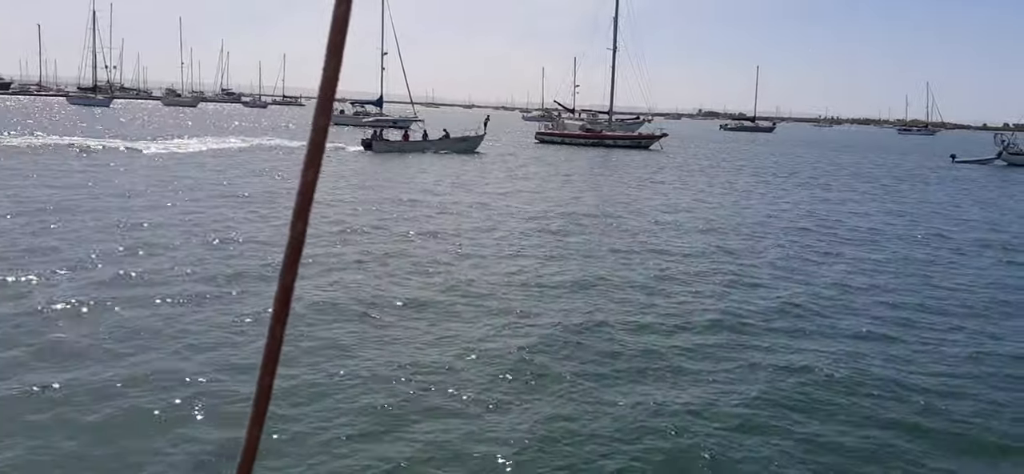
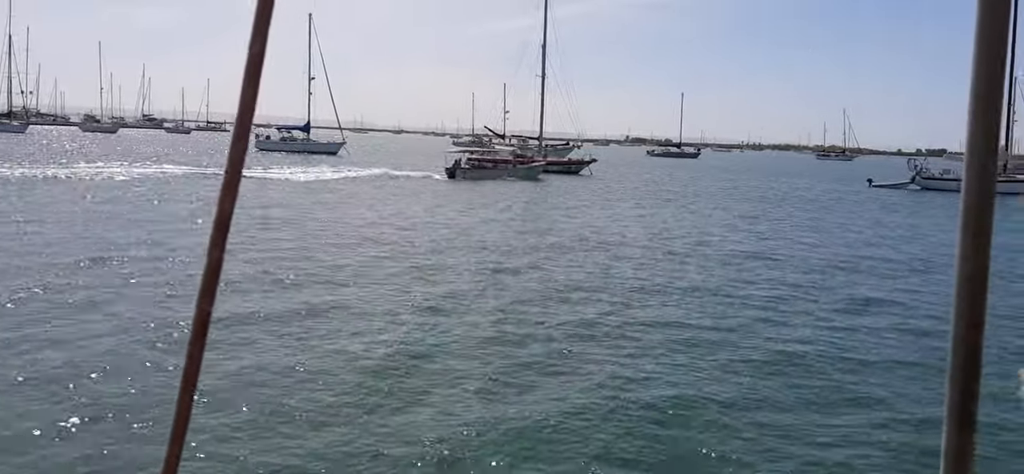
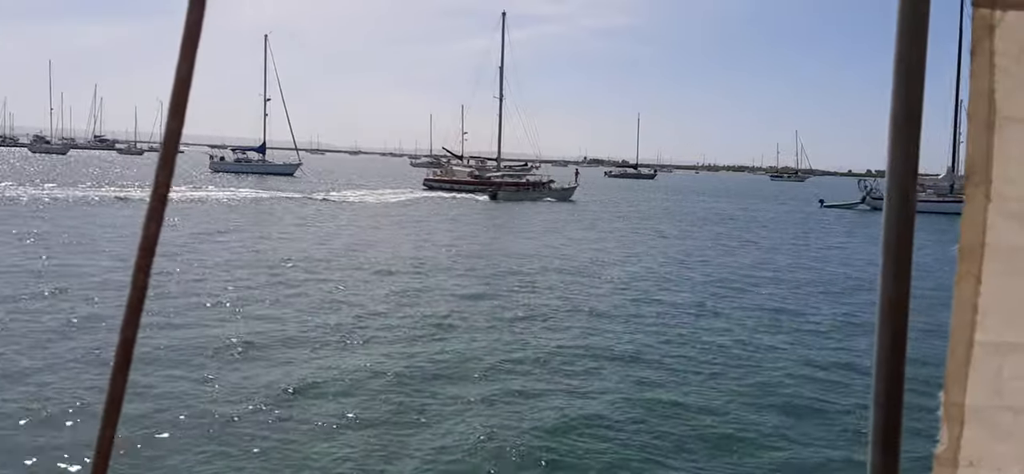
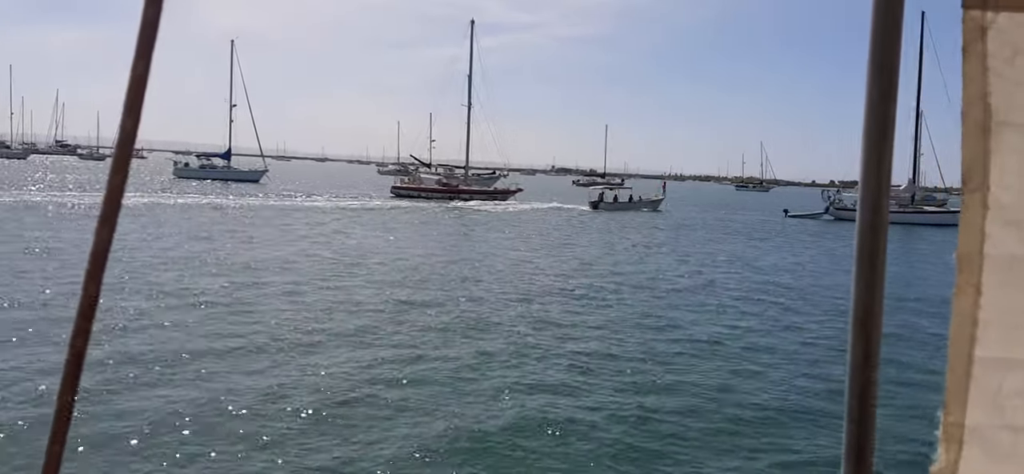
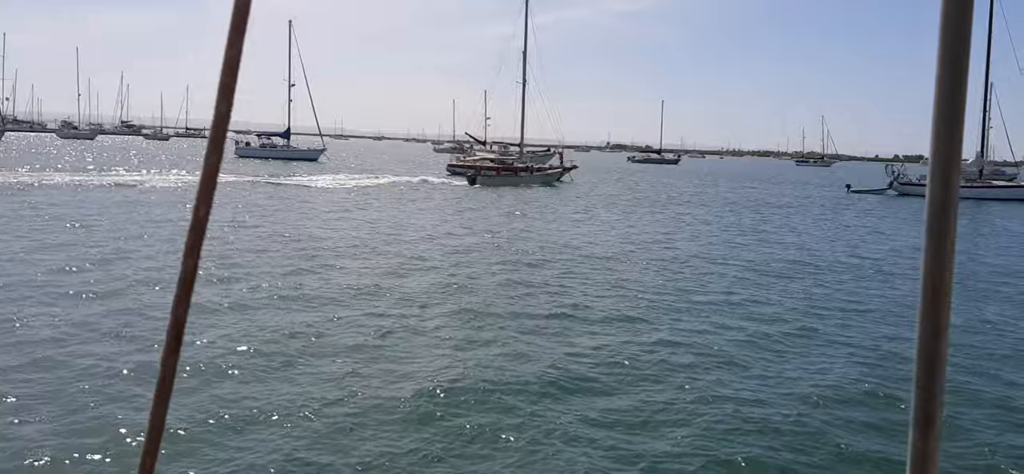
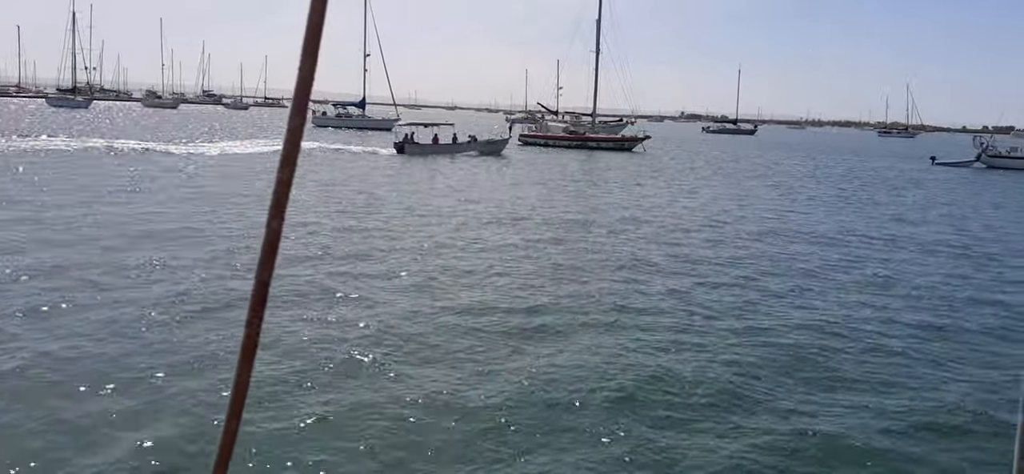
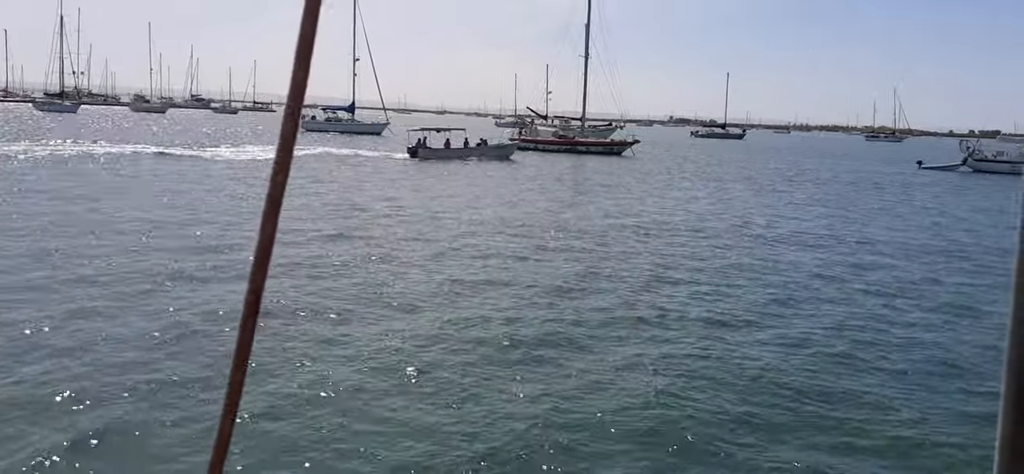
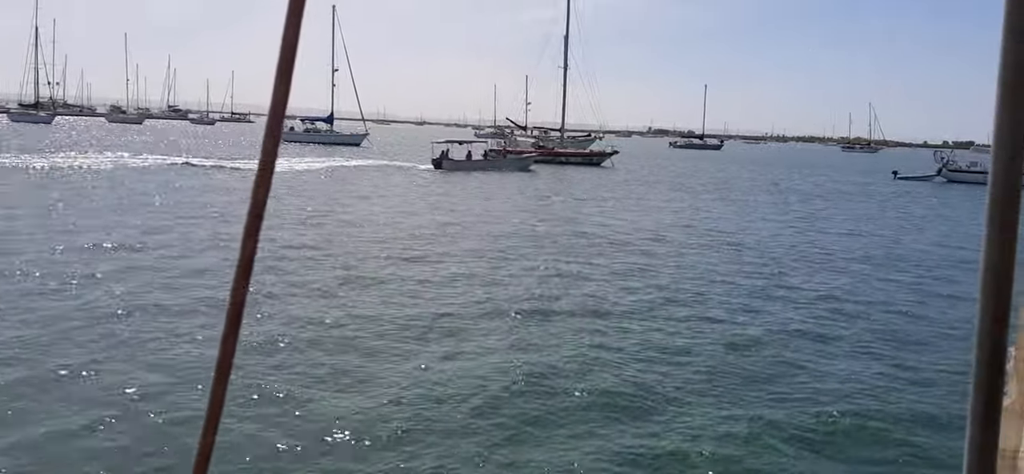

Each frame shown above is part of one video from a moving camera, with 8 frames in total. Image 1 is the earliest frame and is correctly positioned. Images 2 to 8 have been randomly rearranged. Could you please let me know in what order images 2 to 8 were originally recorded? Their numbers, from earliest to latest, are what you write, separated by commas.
6, 7, 8, 2, 5, 3, 4
